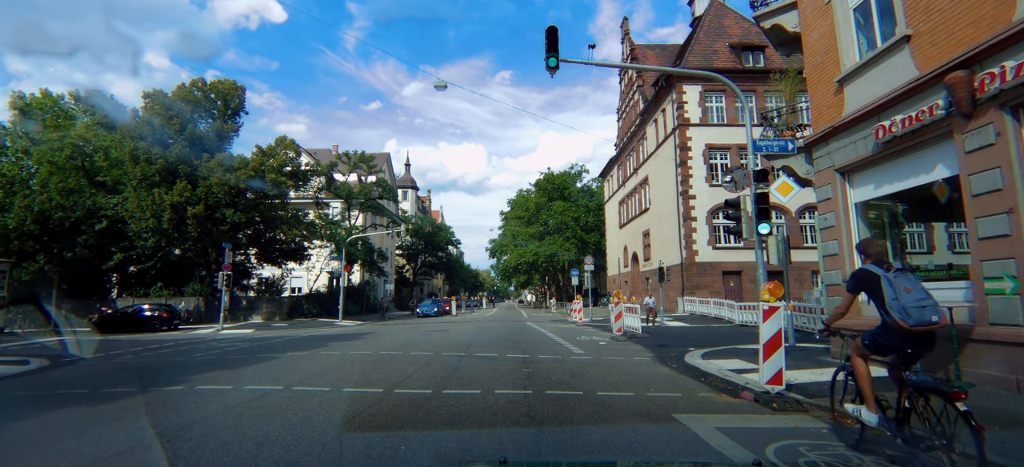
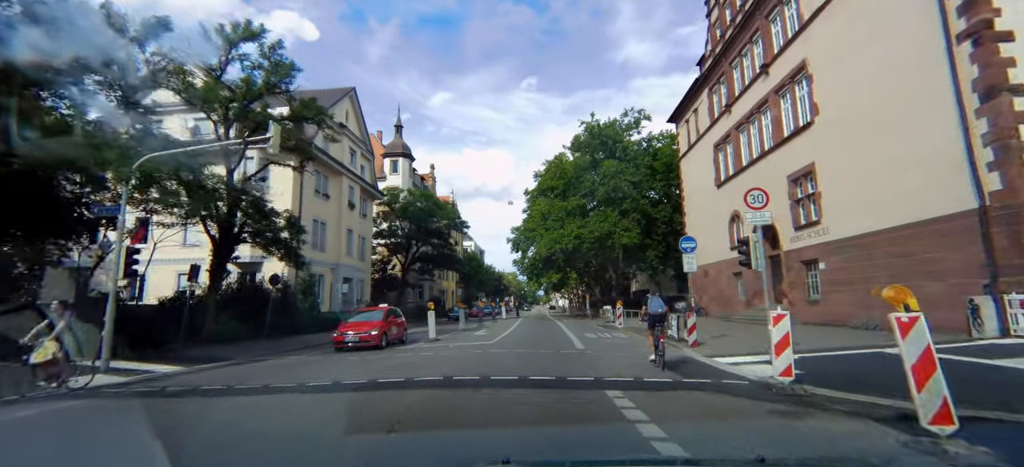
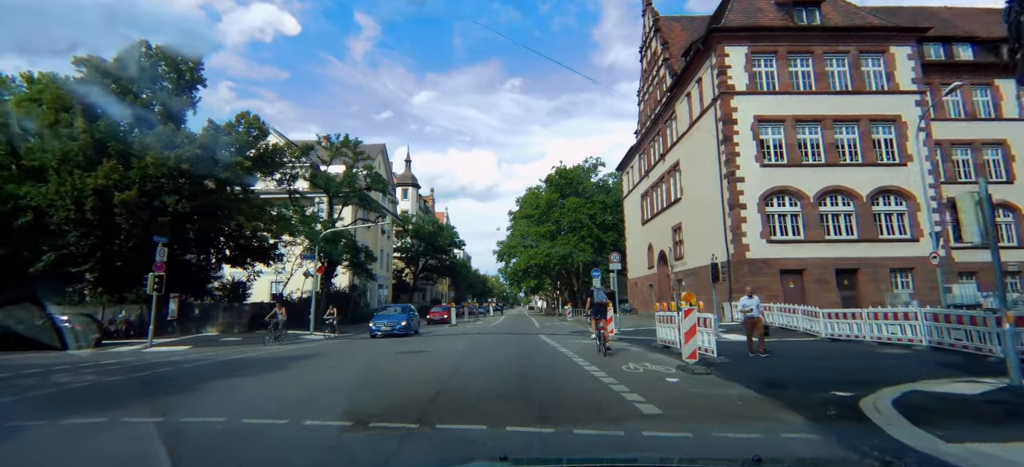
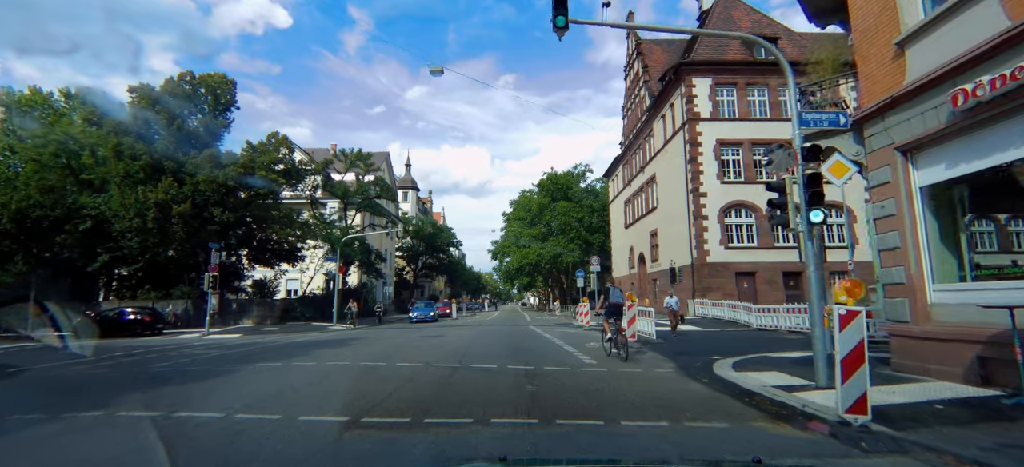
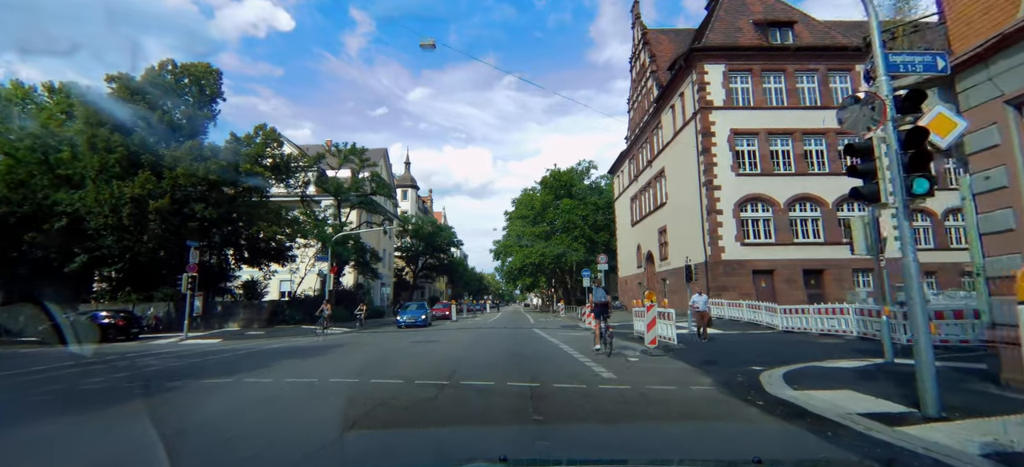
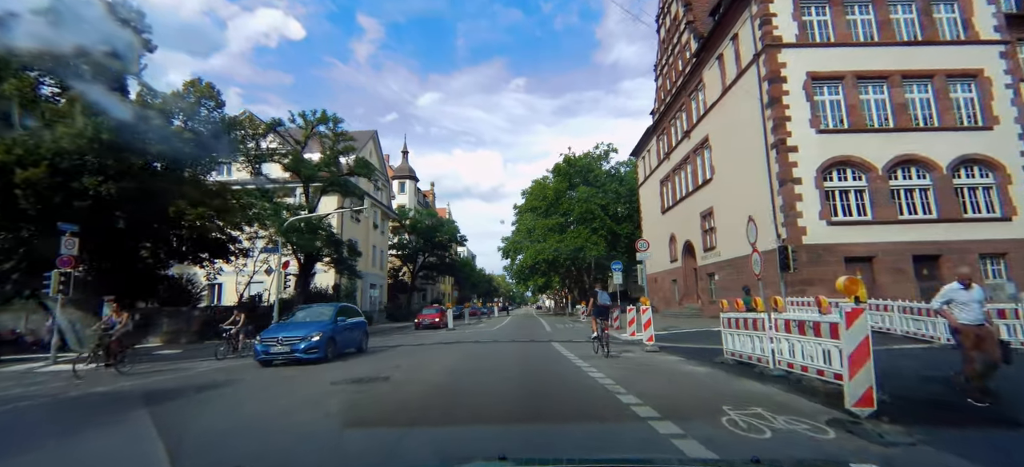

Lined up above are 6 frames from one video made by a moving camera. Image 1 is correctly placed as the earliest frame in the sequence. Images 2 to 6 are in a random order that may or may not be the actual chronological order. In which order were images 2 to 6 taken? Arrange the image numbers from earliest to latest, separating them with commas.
4, 5, 3, 6, 2
